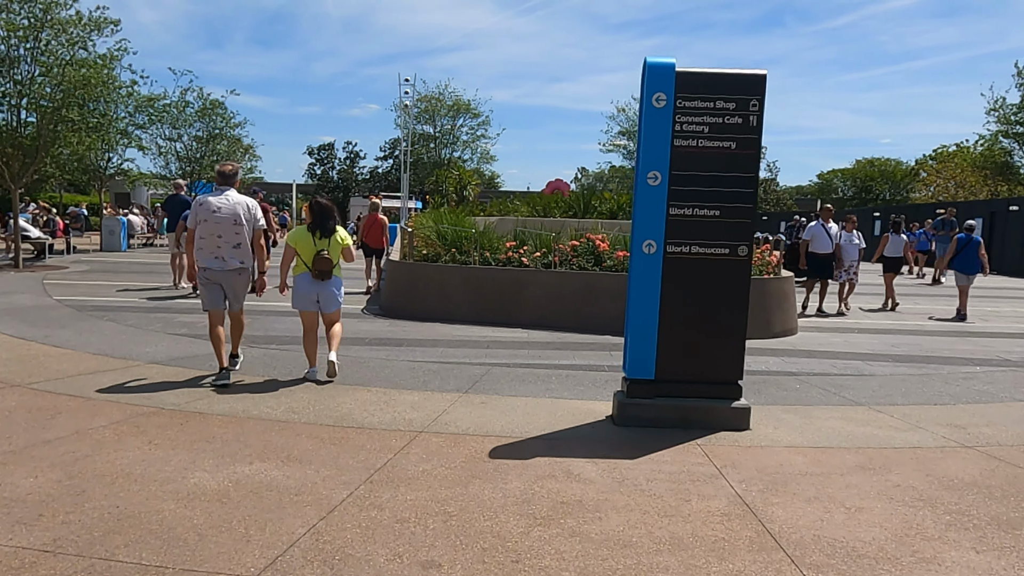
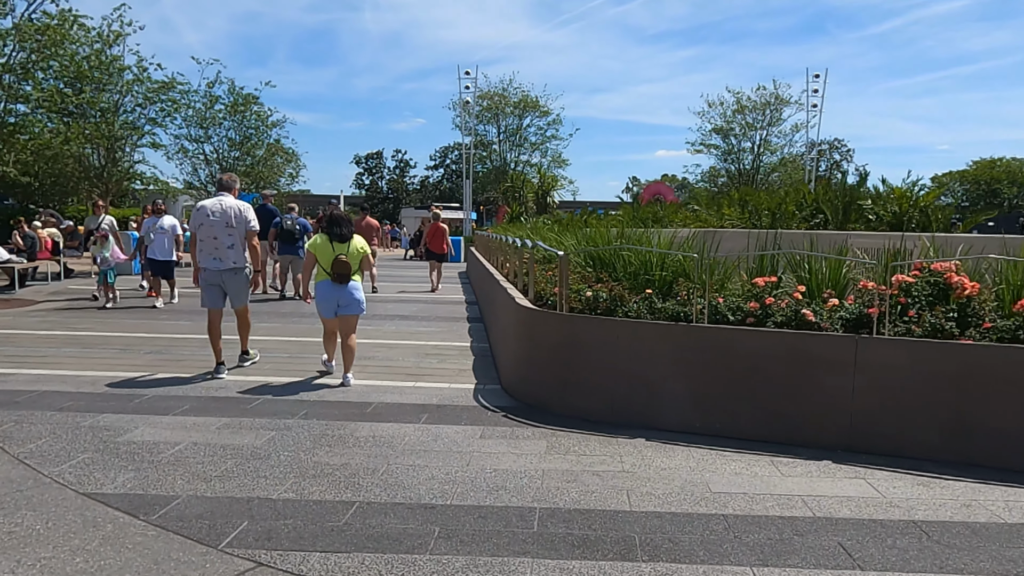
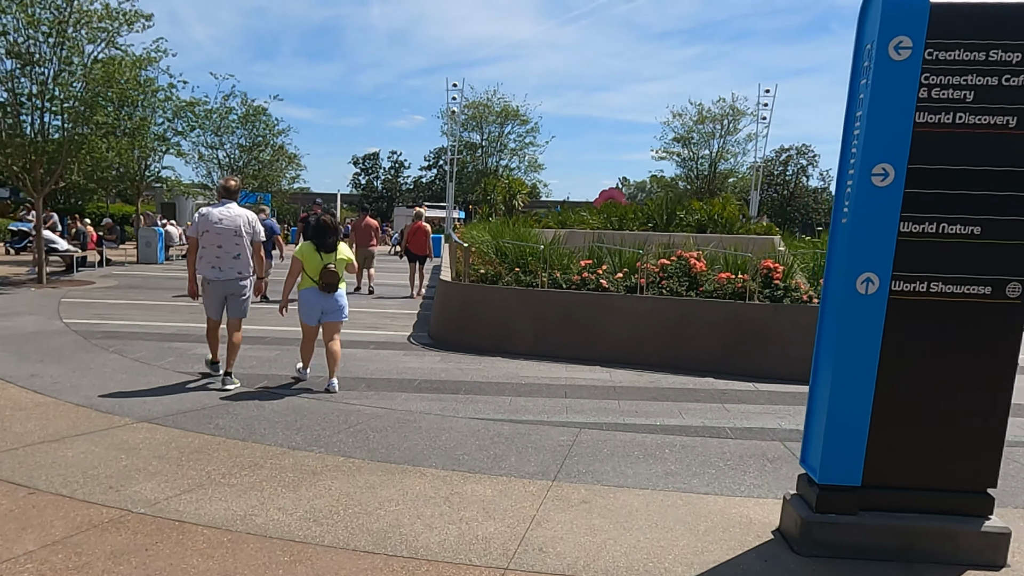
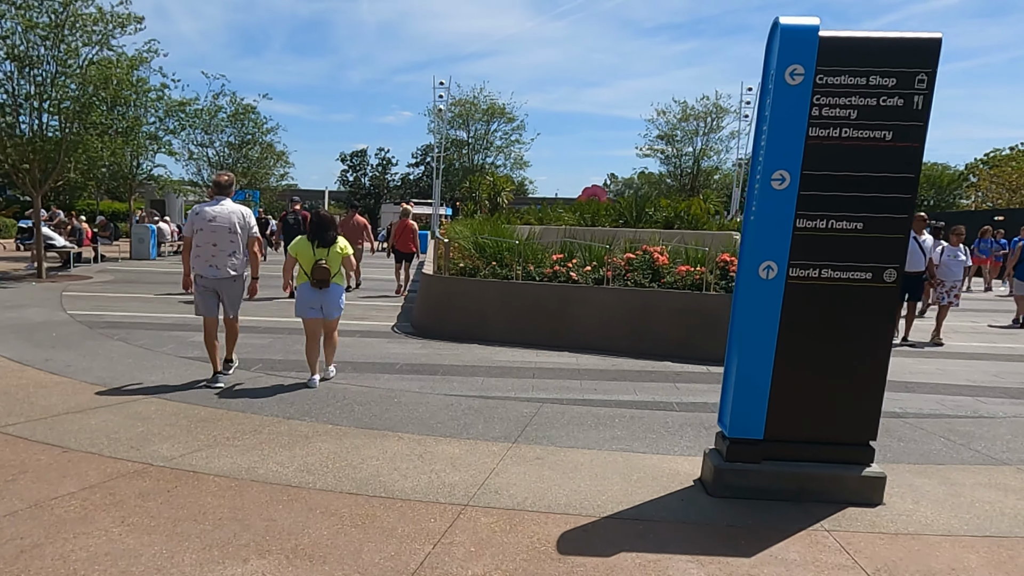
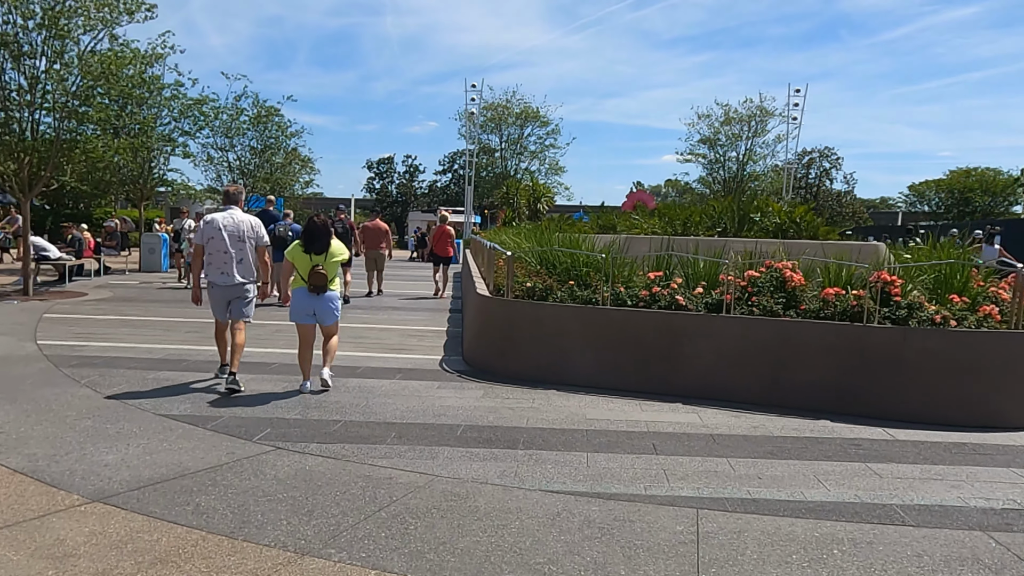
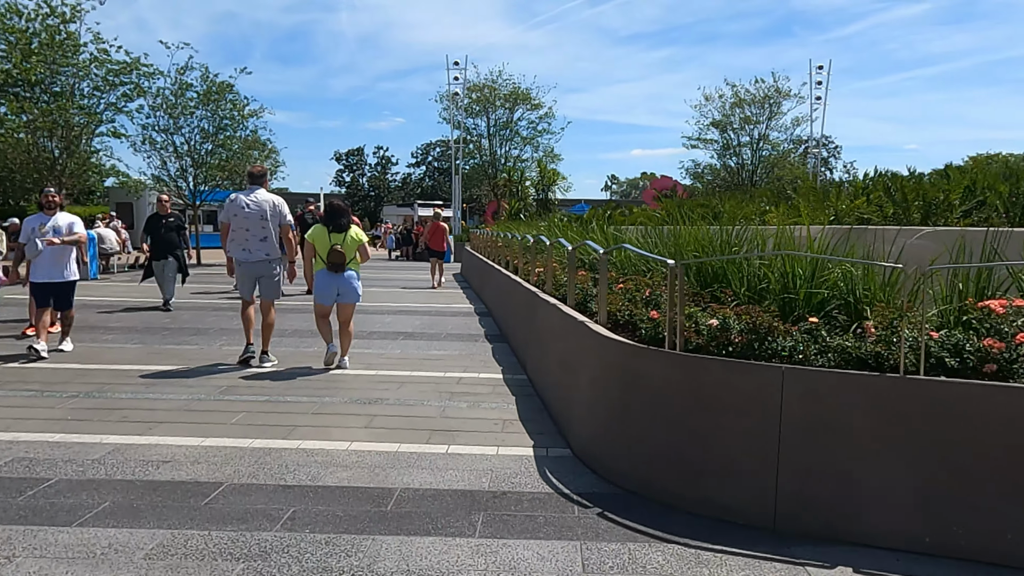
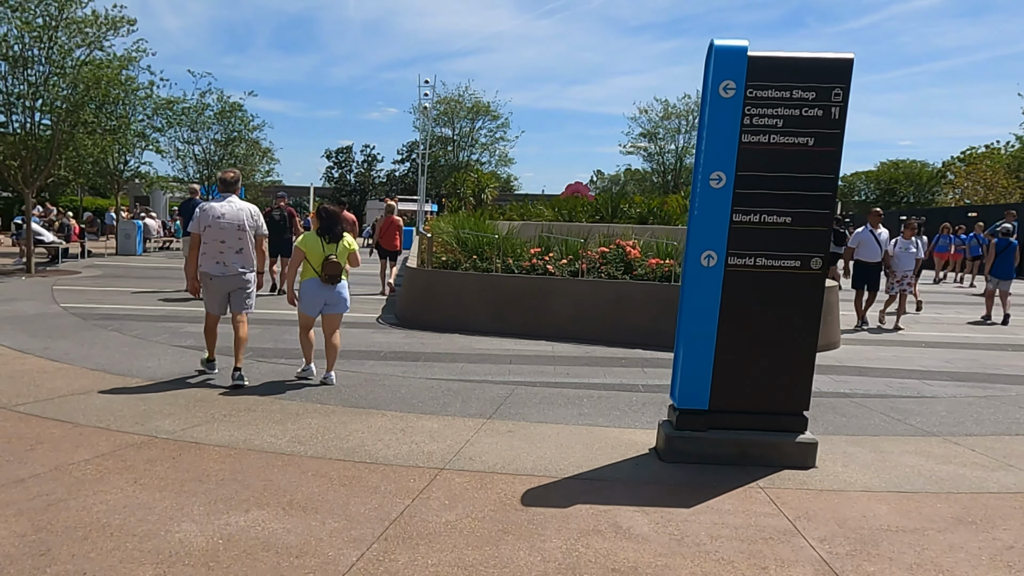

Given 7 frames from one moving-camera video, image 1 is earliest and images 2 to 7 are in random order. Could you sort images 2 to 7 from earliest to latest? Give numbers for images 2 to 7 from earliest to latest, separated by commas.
7, 4, 3, 5, 2, 6
